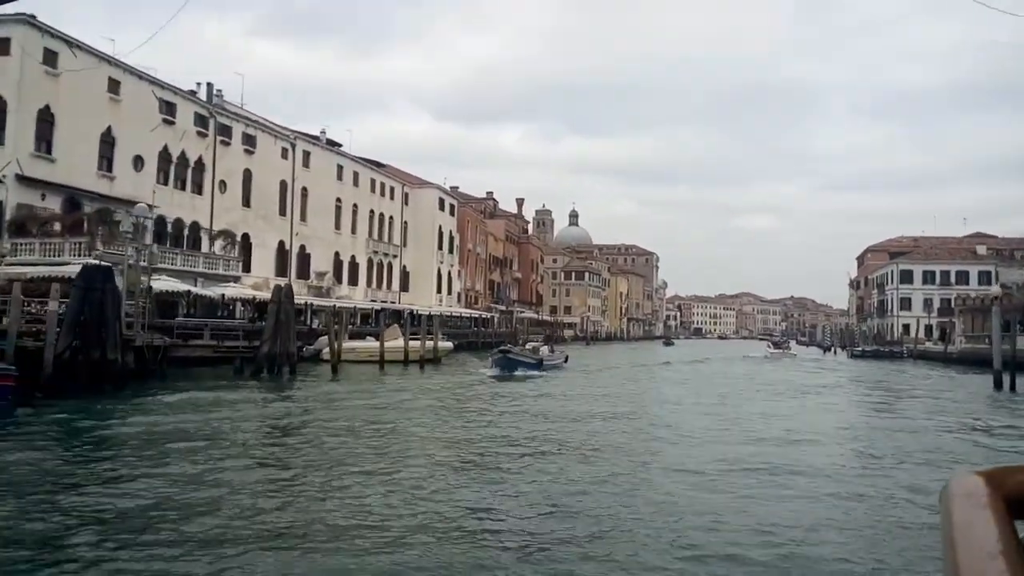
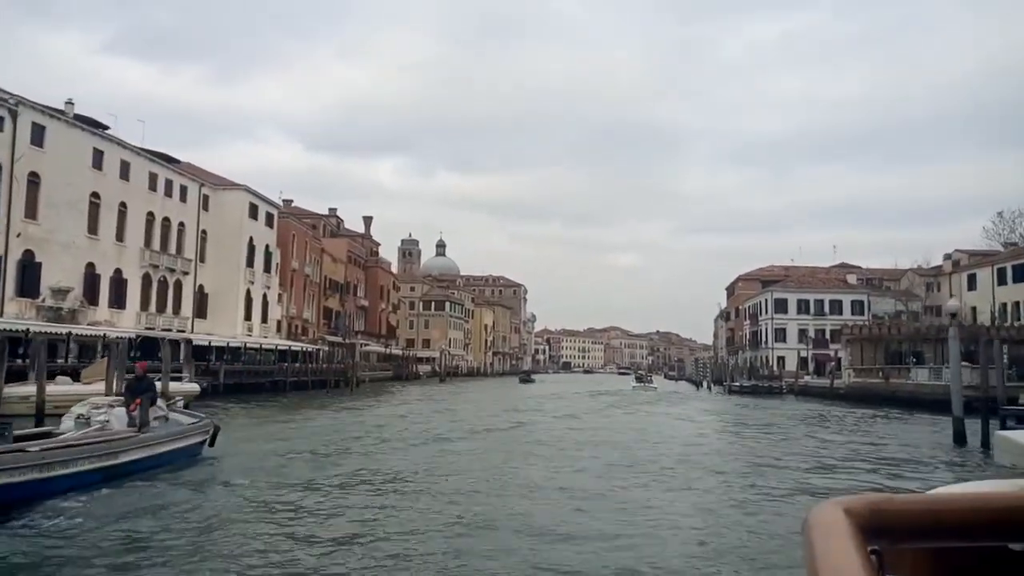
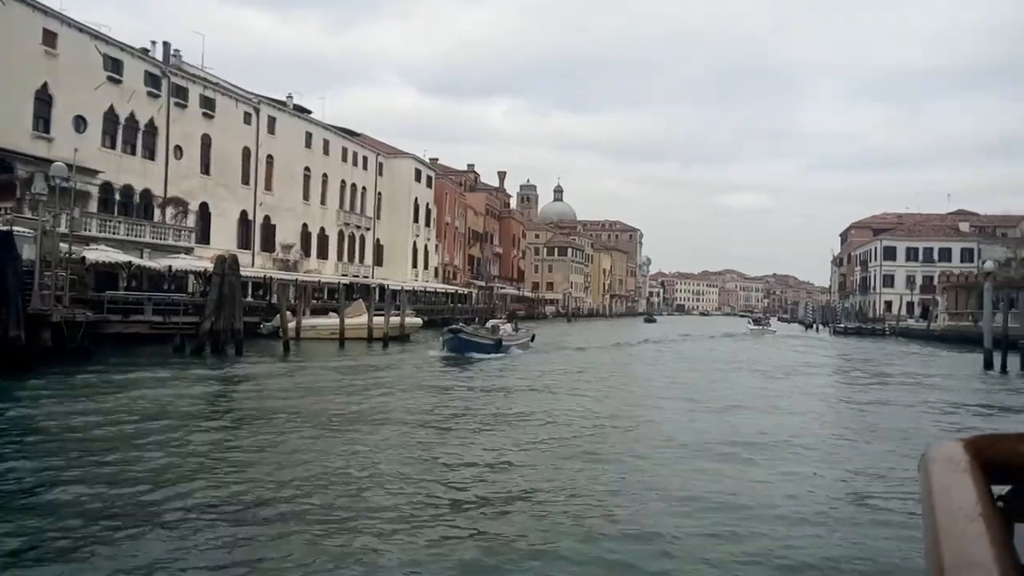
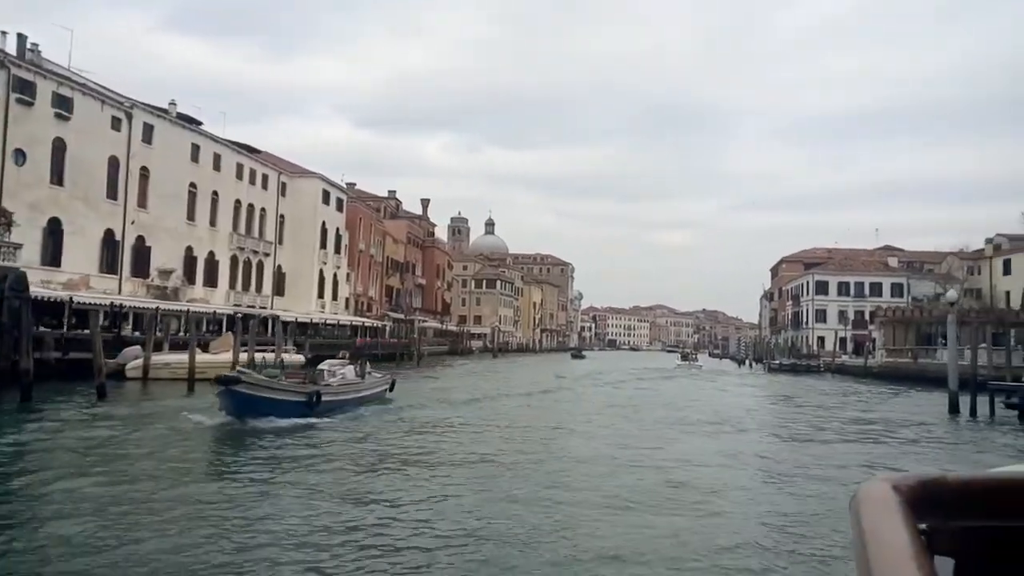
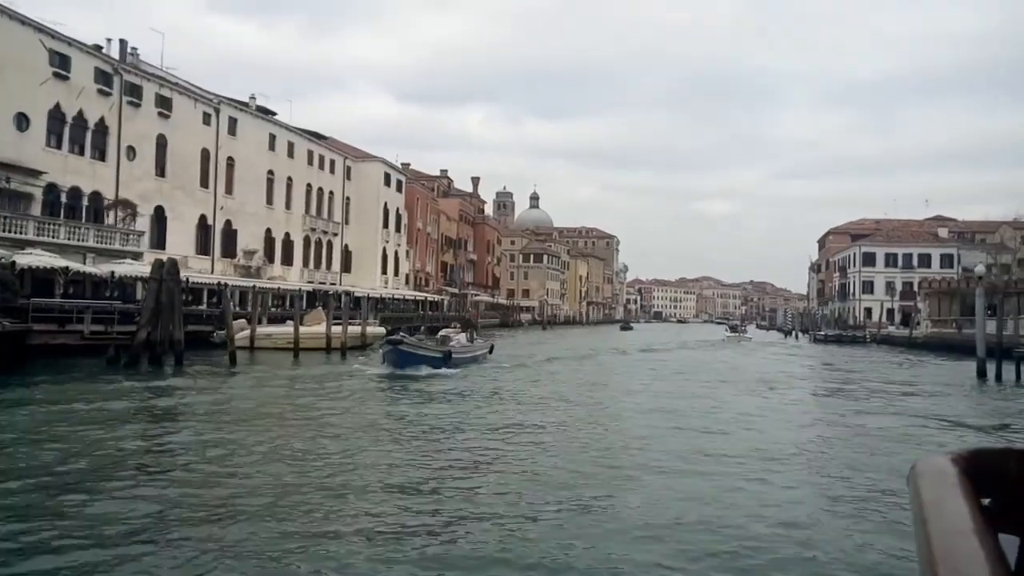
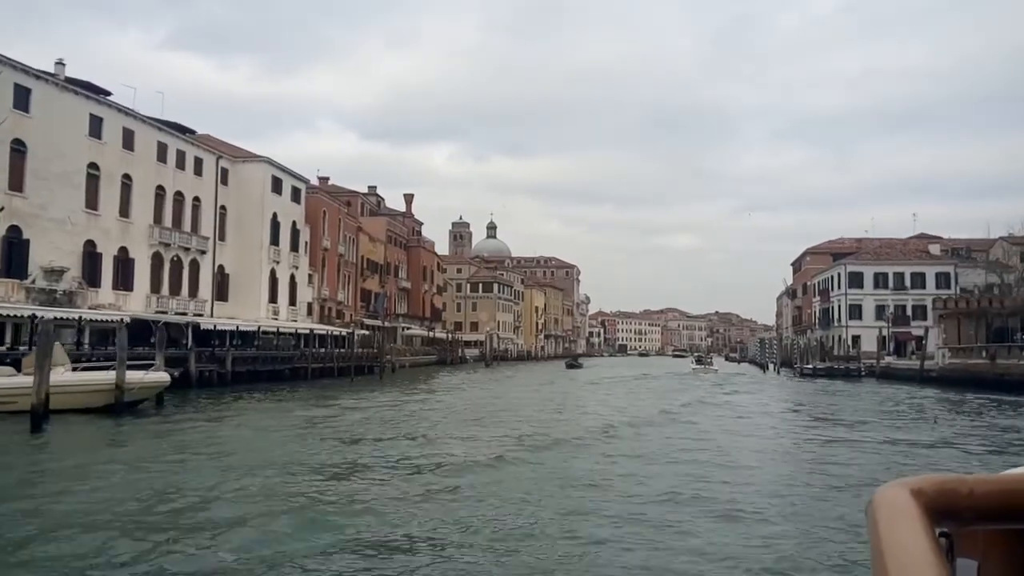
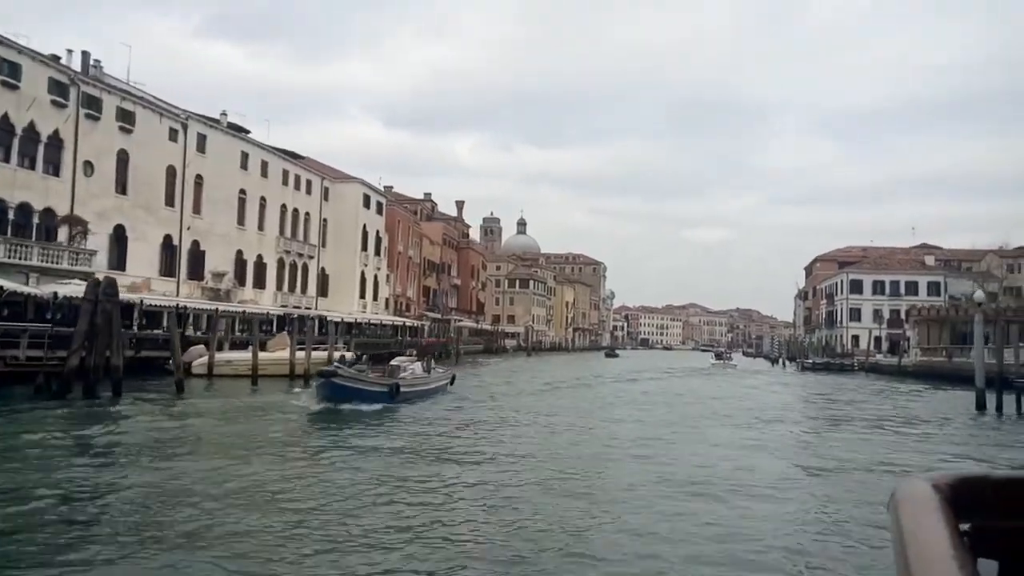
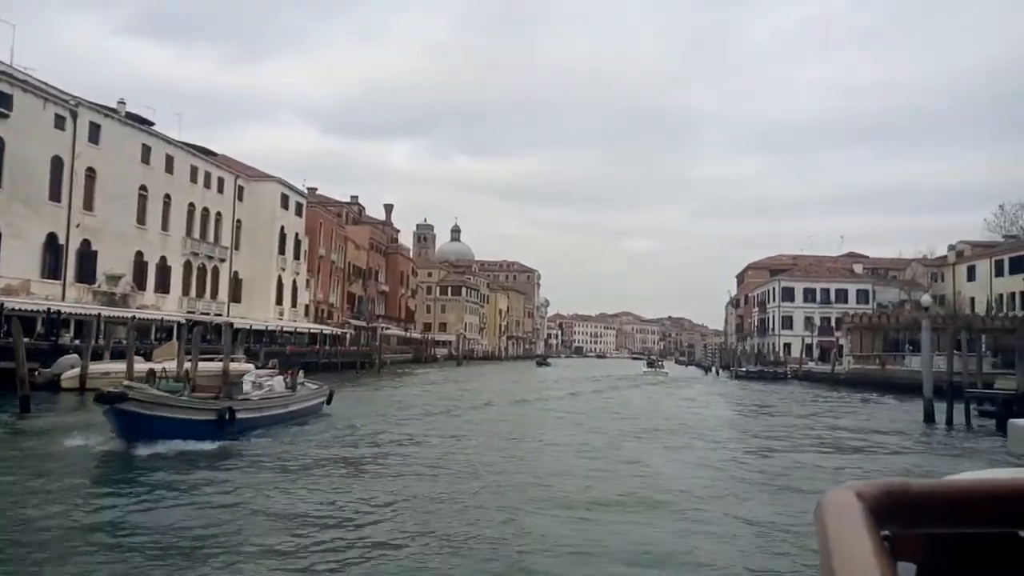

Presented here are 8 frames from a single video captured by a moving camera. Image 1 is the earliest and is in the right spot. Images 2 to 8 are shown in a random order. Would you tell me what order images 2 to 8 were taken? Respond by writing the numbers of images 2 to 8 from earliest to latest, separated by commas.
3, 5, 7, 4, 8, 2, 6
